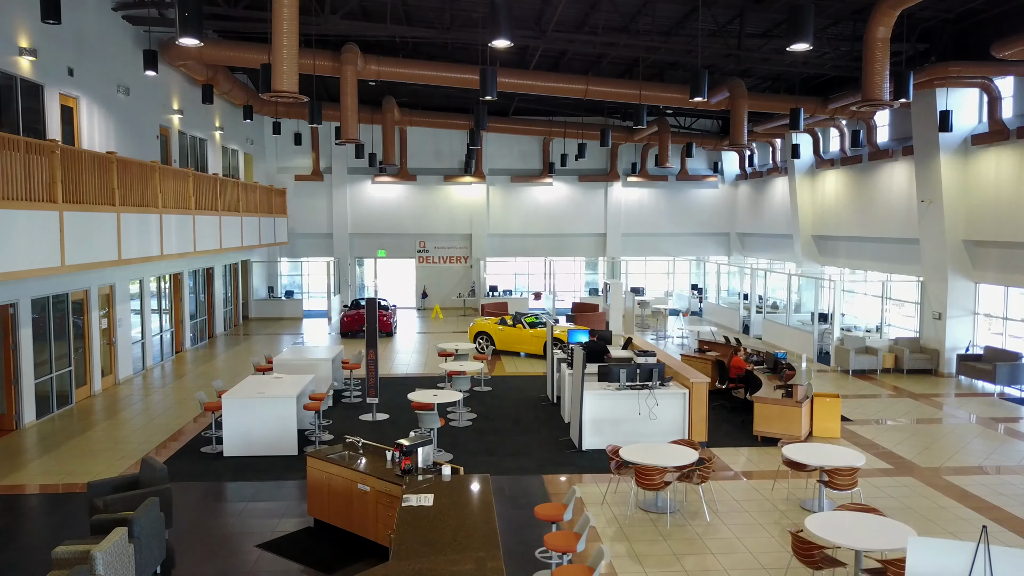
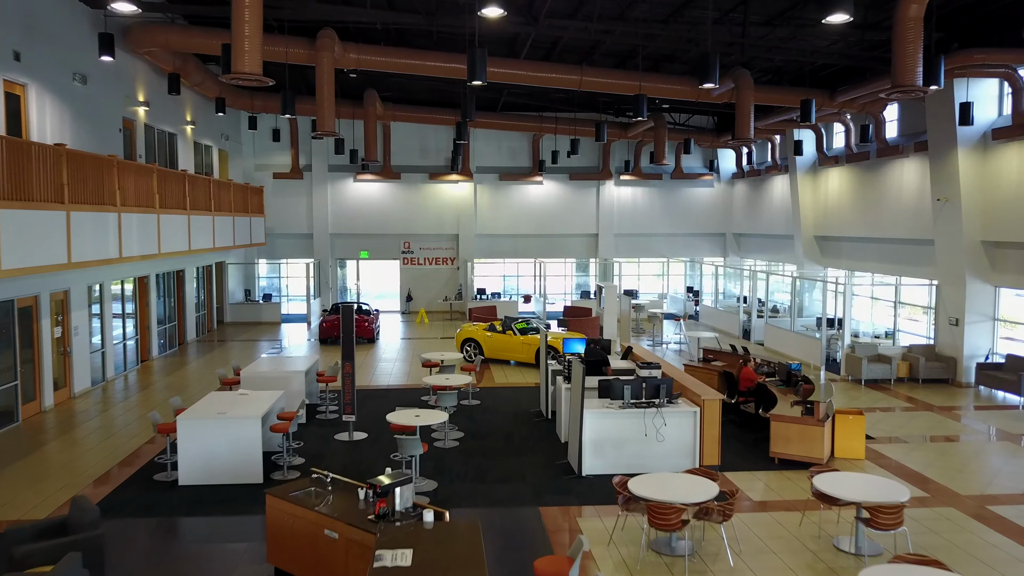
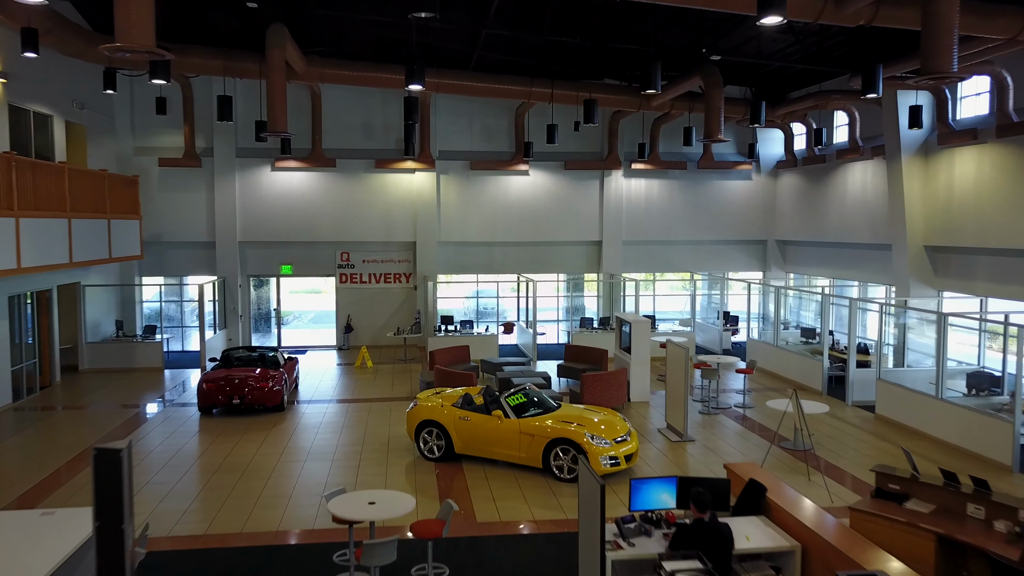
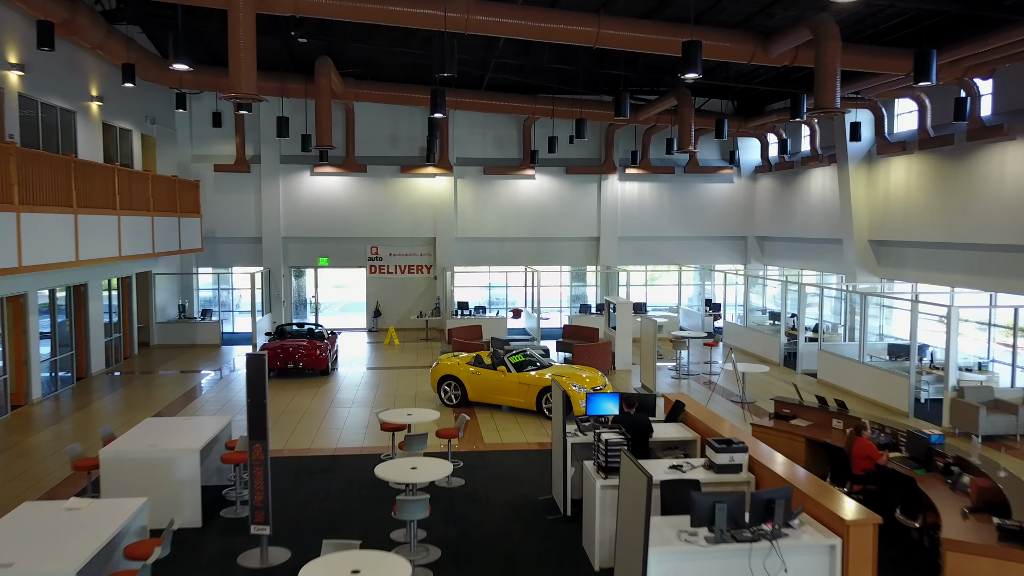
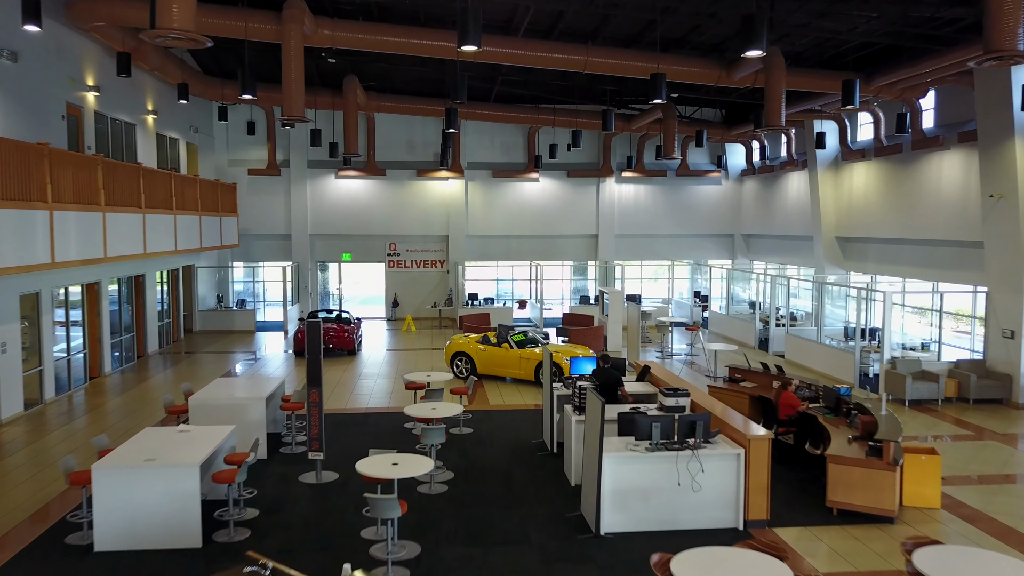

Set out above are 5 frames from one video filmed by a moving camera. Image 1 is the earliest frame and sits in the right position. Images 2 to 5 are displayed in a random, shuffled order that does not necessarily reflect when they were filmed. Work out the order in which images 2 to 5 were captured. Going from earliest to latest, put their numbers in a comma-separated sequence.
2, 5, 4, 3
